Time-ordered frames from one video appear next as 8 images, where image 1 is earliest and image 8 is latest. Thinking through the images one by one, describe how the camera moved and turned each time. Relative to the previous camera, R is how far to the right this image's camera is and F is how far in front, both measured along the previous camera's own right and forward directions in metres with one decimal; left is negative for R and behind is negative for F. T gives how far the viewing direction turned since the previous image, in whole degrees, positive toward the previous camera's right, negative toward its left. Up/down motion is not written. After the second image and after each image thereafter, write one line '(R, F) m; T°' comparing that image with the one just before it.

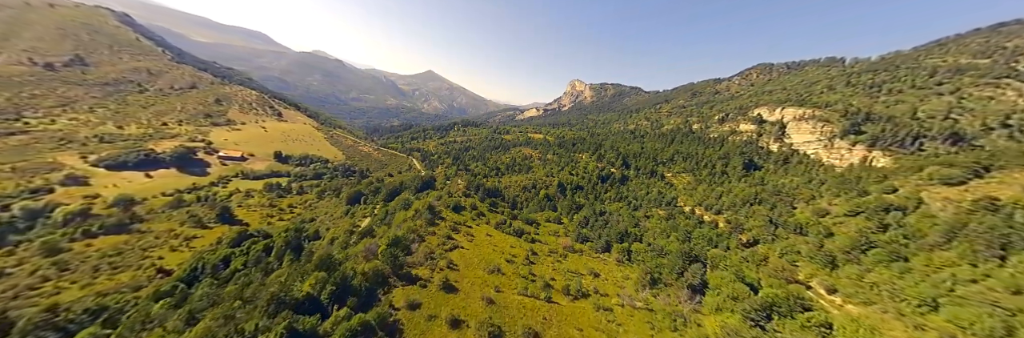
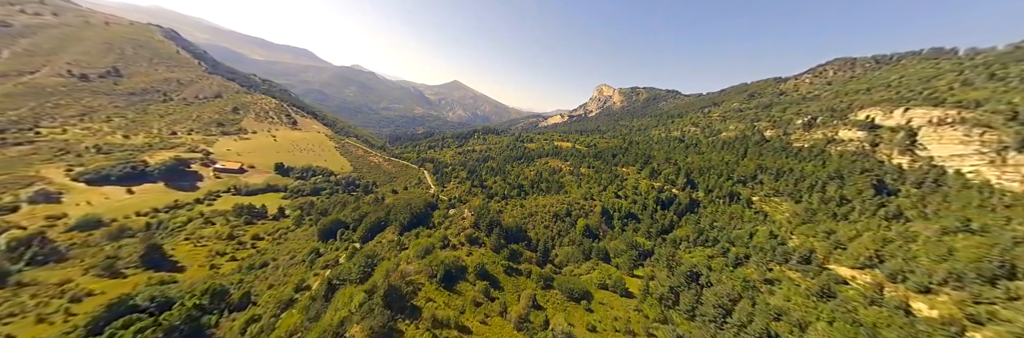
(-1.5, +19.2) m; -5°
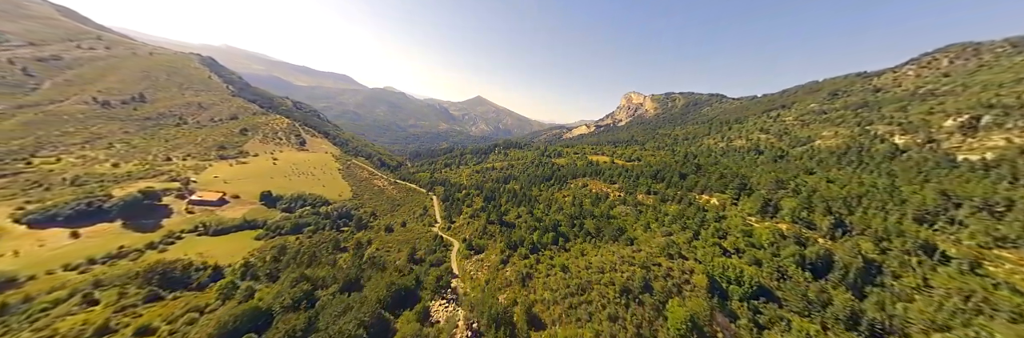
(-1.8, +22.1) m; -5°
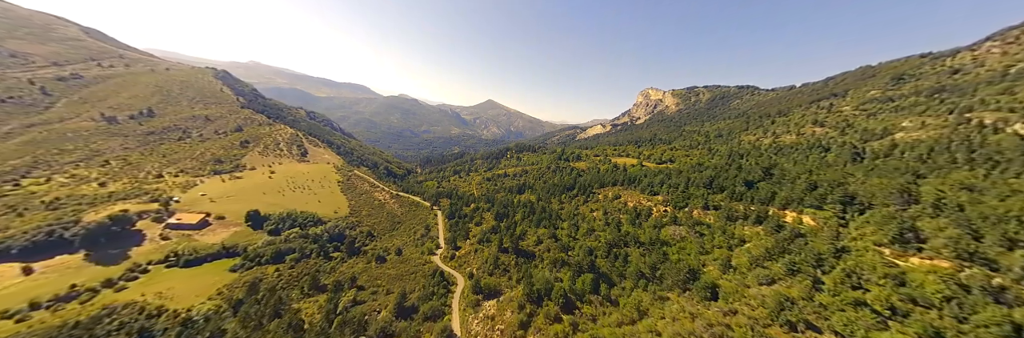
(-0.9, +12.8) m; -3°
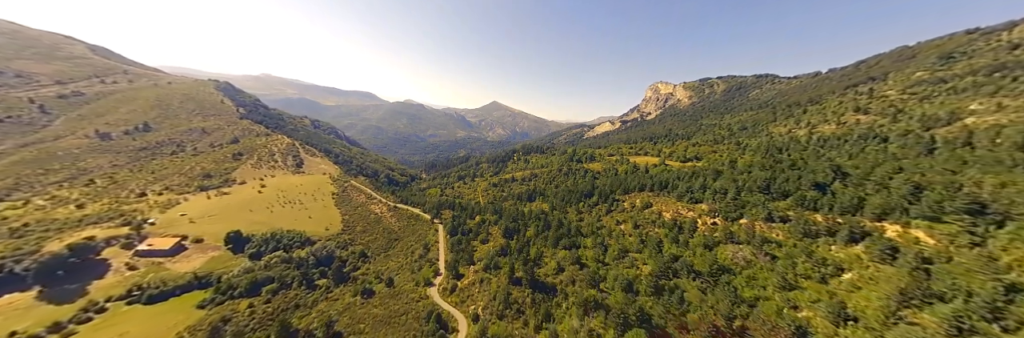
(-0.6, +9.5) m; -2°
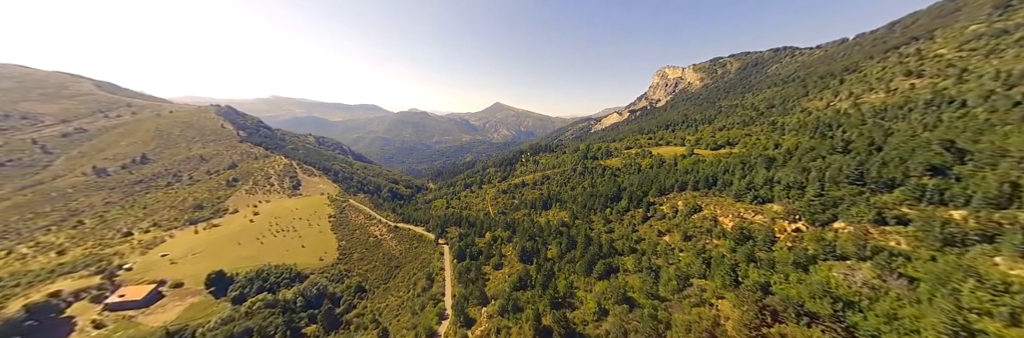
(-0.7, +9.5) m; -2°
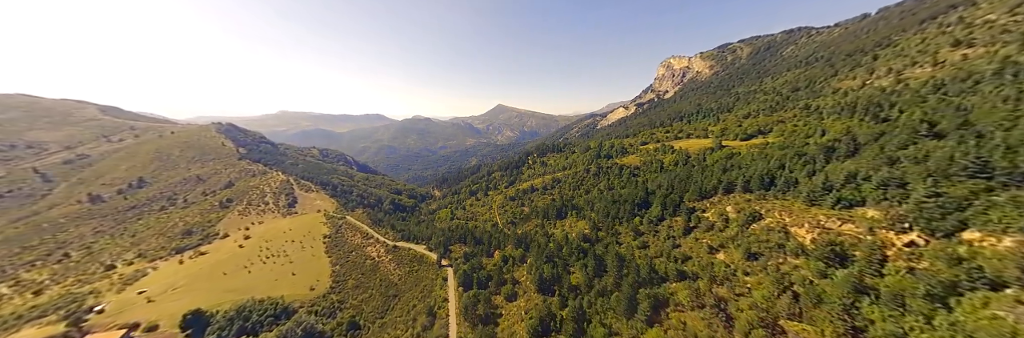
(-0.6, +7.9) m; -1°
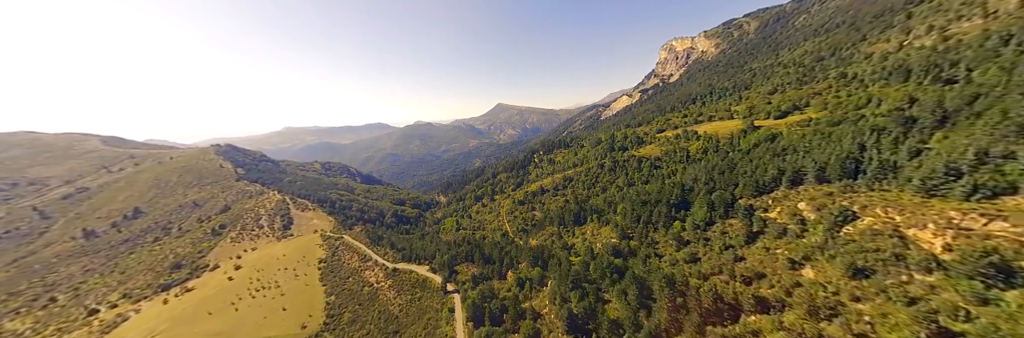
(-0.6, +7.9) m; -1°
